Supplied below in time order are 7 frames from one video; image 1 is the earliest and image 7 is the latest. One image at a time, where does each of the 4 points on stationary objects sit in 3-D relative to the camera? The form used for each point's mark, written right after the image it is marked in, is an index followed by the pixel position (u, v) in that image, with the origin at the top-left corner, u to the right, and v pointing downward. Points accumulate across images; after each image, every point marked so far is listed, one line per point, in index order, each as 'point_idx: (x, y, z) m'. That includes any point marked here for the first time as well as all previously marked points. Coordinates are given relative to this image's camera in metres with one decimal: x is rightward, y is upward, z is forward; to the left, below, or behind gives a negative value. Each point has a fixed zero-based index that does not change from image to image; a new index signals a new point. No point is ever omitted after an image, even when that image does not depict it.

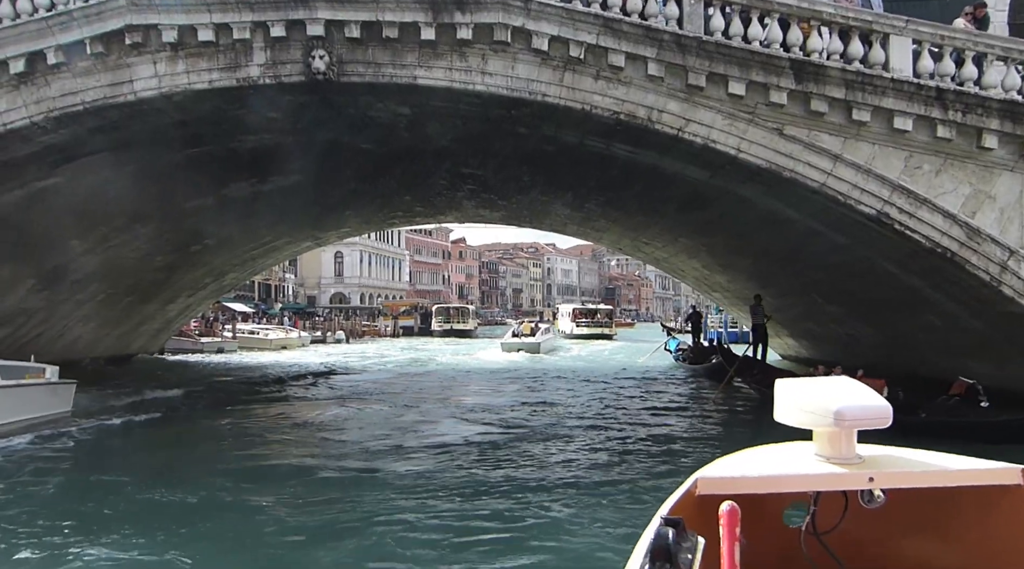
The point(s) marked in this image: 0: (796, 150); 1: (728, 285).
0: (+3.2, +1.5, +8.5) m
1: (+5.2, 0.0, +18.6) m
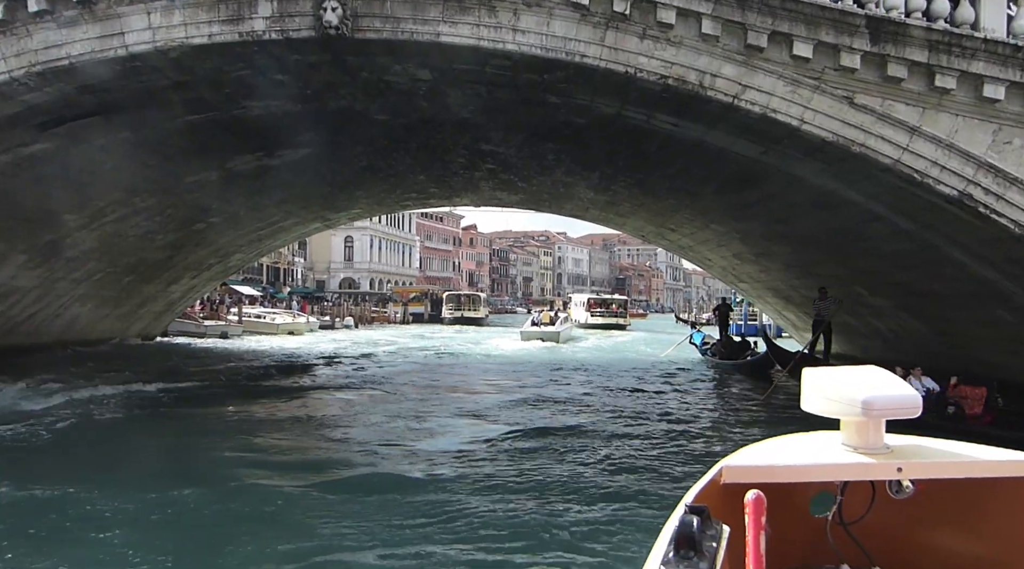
0: (+3.5, +1.6, +7.5) m
1: (+5.6, +0.2, +17.6) m
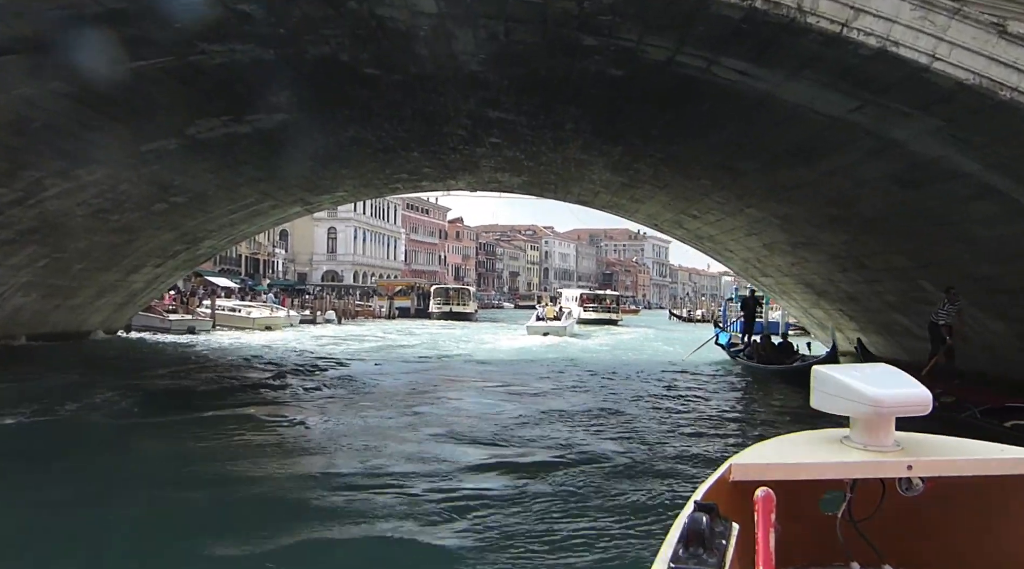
0: (+3.8, +1.7, +5.7) m
1: (+5.7, +0.4, +15.8) m
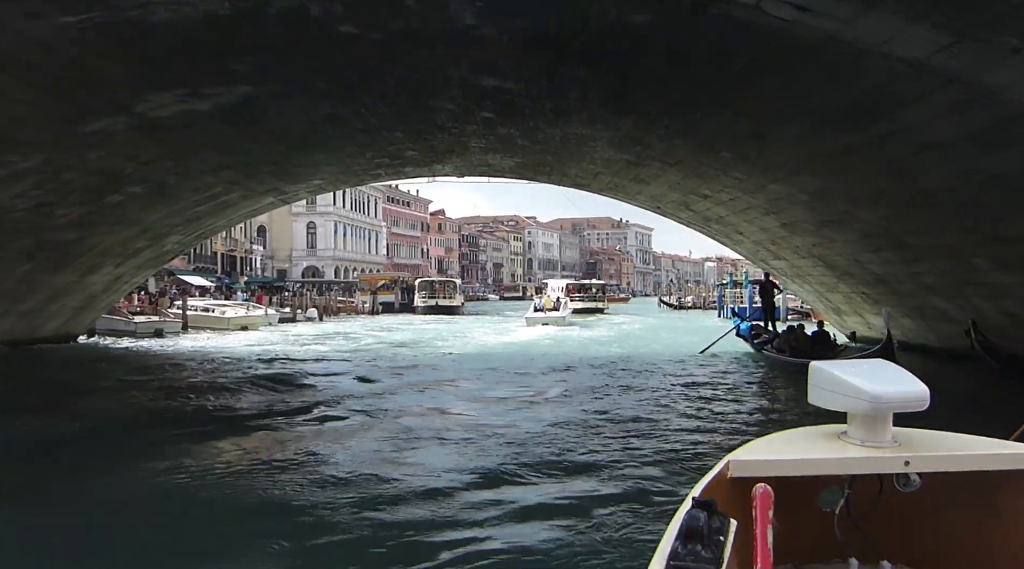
0: (+3.9, +1.9, +4.4) m
1: (+5.6, +0.7, +14.6) m
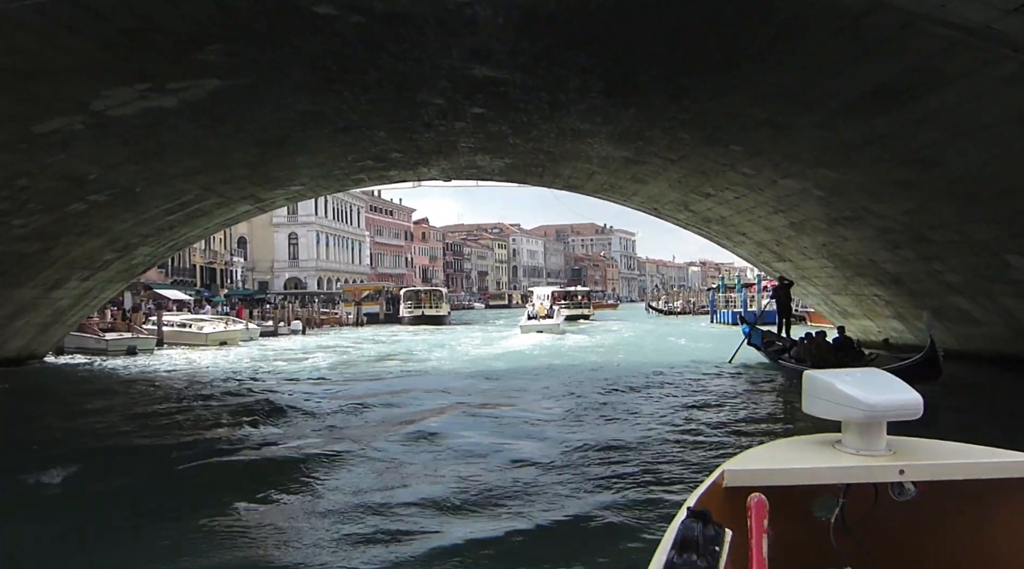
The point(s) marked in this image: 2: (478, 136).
0: (+4.0, +1.9, +3.6) m
1: (+5.5, +0.6, +13.9) m
2: (-0.6, +2.6, +13.1) m
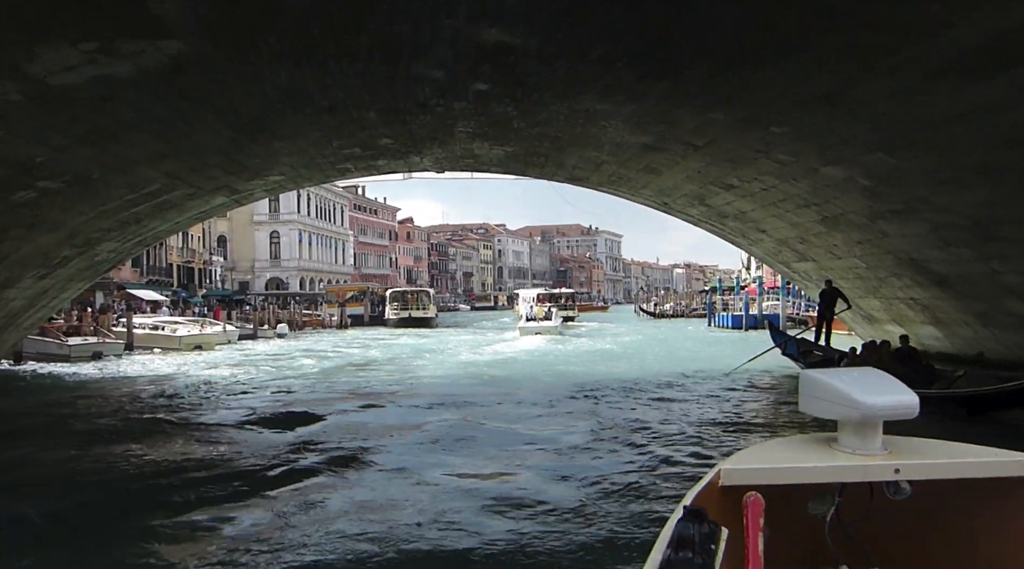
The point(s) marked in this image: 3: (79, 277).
0: (+4.3, +1.9, +2.4) m
1: (+5.5, +0.6, +12.7) m
2: (-0.5, +2.6, +11.8) m
3: (-9.7, +0.2, +17.1) m
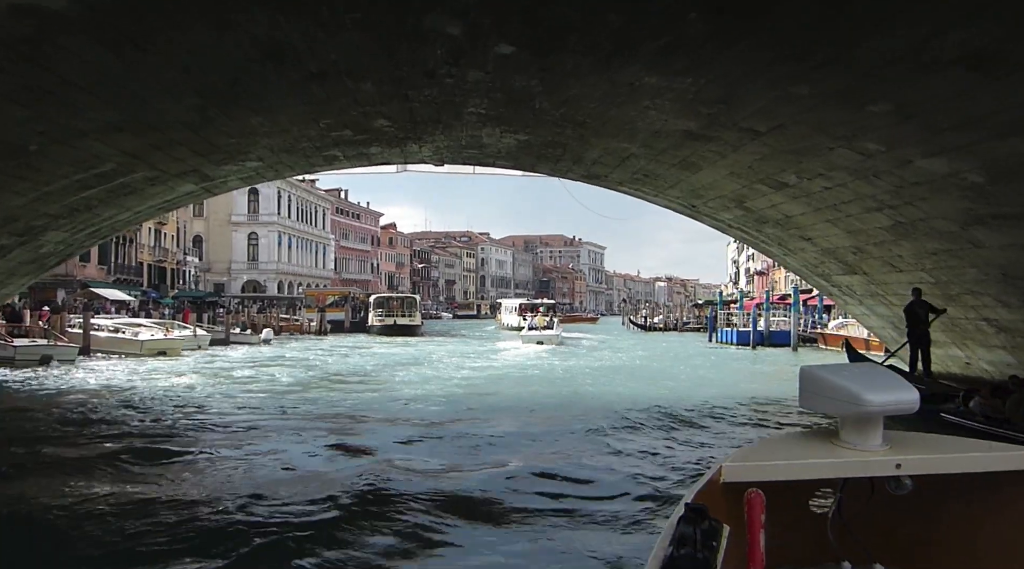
0: (+4.8, +1.8, +0.7) m
1: (+5.7, +0.4, +11.0) m
2: (-0.2, +2.5, +9.9) m
3: (-9.6, +0.3, +15.0) m
